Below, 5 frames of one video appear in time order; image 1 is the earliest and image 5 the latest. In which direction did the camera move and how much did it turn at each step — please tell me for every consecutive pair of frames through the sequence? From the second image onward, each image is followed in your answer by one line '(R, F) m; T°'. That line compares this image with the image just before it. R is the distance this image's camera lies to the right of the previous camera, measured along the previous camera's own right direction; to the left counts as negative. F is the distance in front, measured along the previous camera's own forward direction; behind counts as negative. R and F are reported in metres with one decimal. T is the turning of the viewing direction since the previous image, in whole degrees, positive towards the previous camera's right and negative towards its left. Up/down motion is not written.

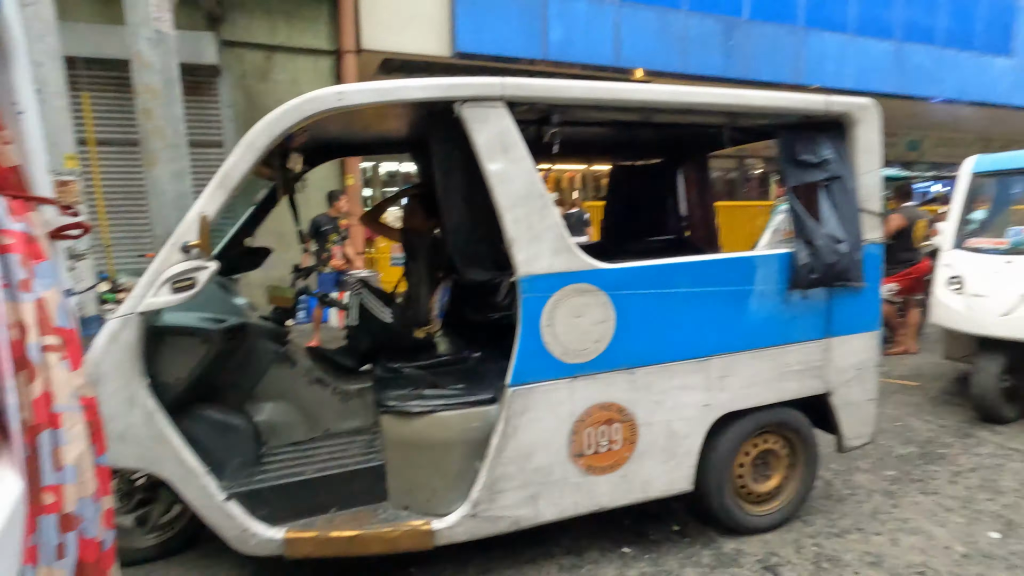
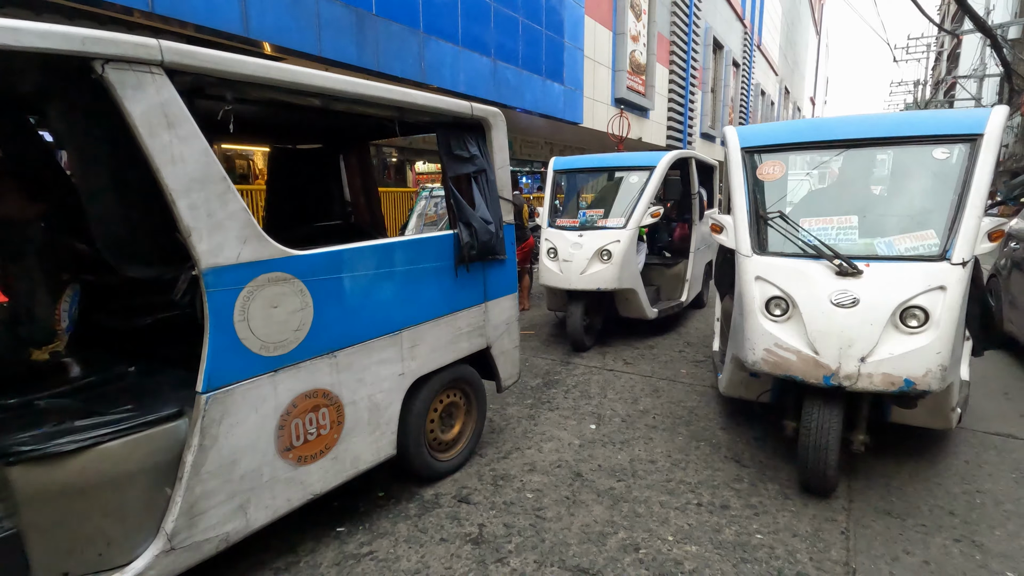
(-0.2, -0.1) m; +37°
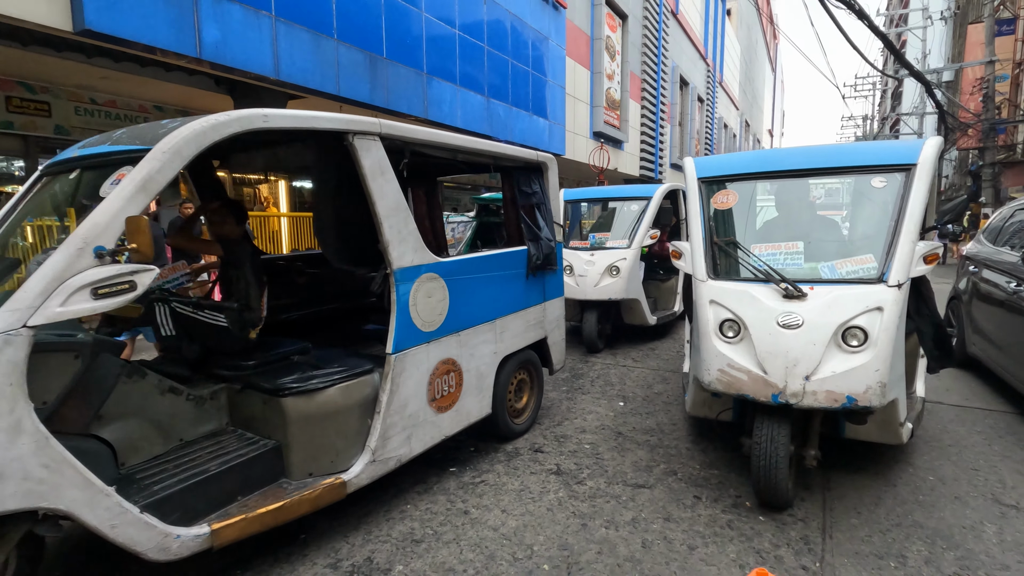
(-0.7, -1.0) m; +3°
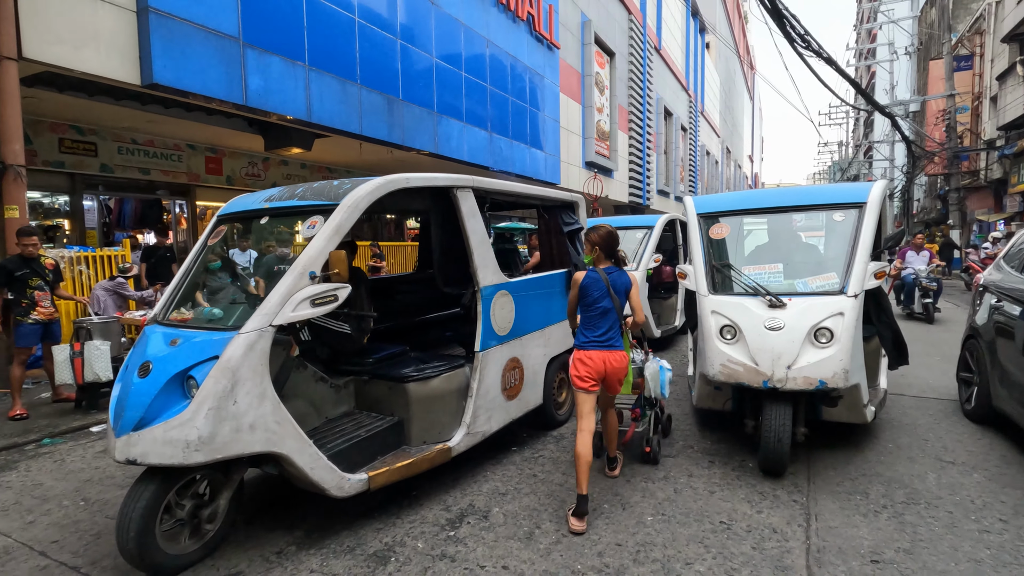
(-0.5, -0.9) m; +1°
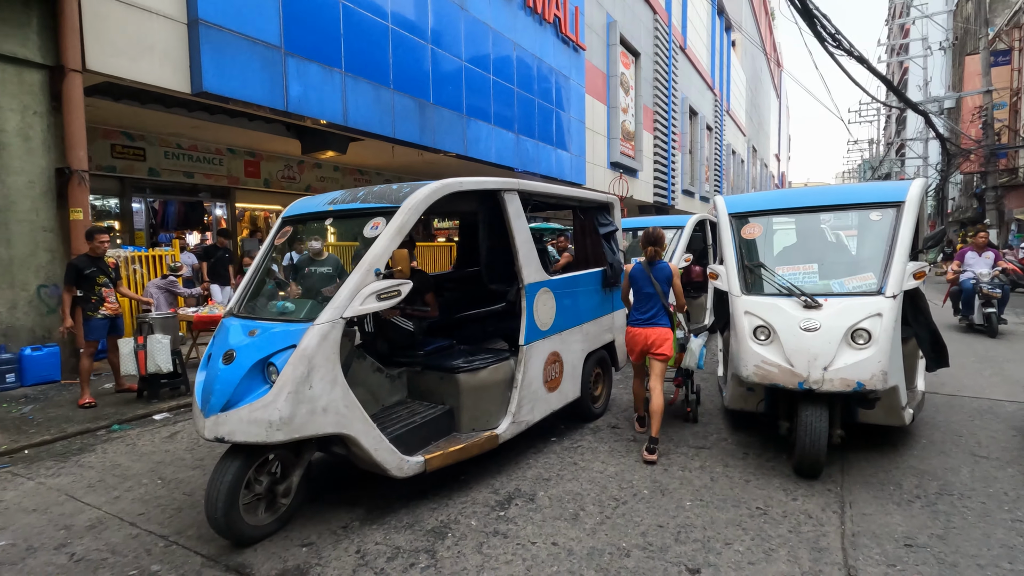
(-0.2, -0.2) m; -2°
